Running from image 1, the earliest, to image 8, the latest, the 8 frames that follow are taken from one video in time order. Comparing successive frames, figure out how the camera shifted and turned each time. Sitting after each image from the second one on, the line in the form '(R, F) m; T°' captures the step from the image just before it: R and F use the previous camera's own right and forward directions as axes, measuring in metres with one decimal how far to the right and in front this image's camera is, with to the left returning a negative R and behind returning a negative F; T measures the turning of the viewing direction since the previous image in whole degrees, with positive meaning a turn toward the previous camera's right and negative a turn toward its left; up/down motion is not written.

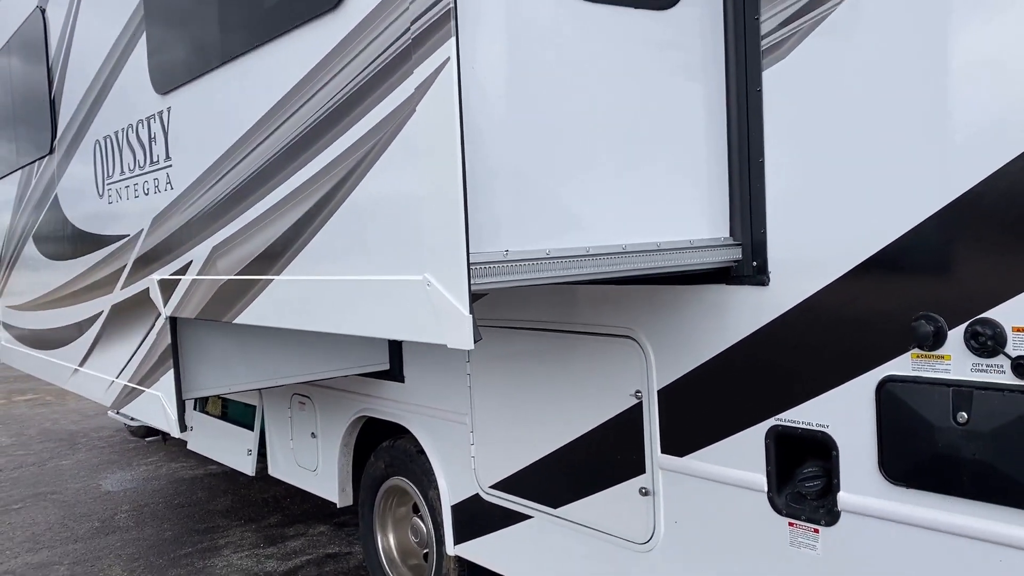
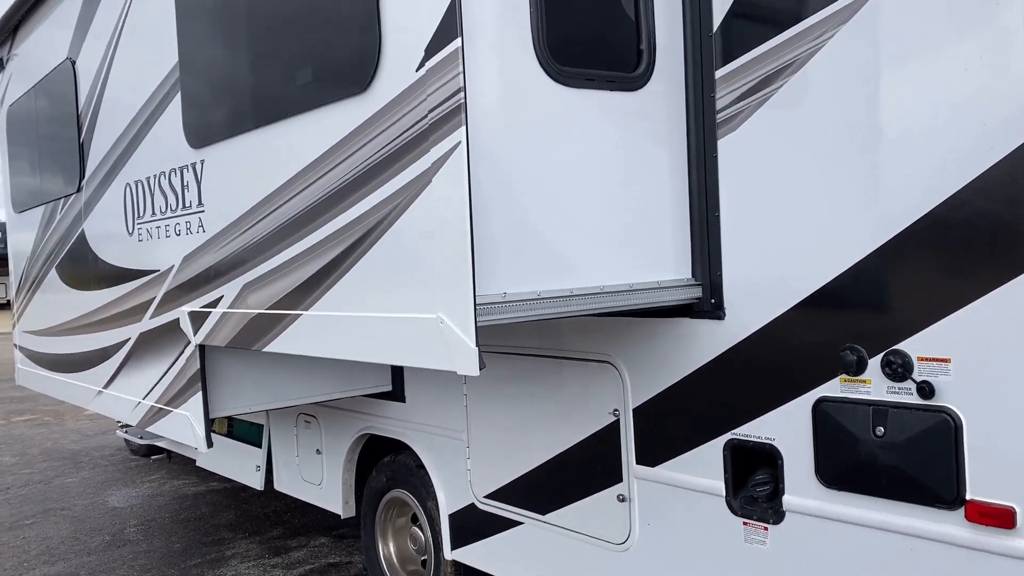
(0.0, -0.3) m; +1°
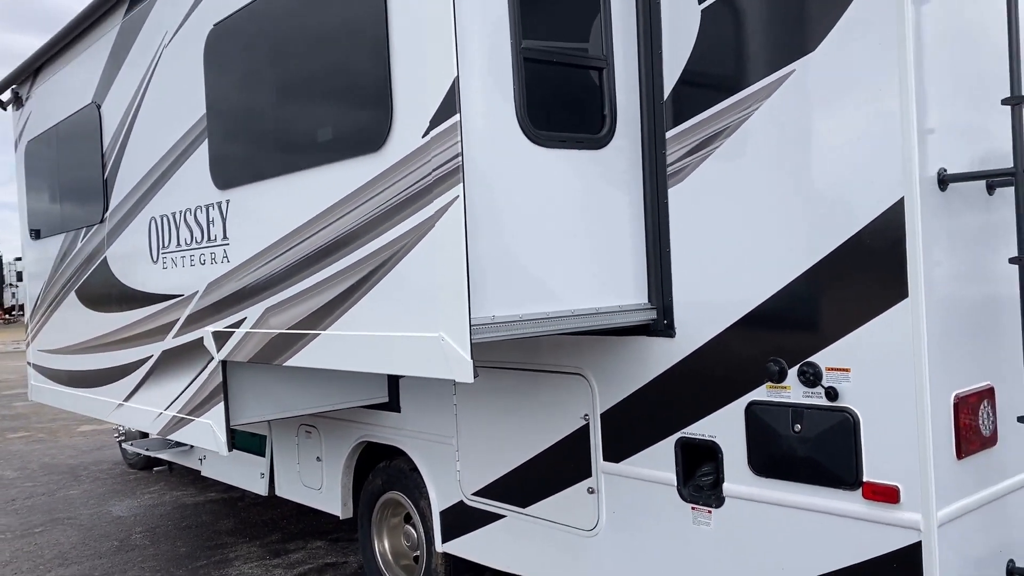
(0.0, -0.4) m; +1°
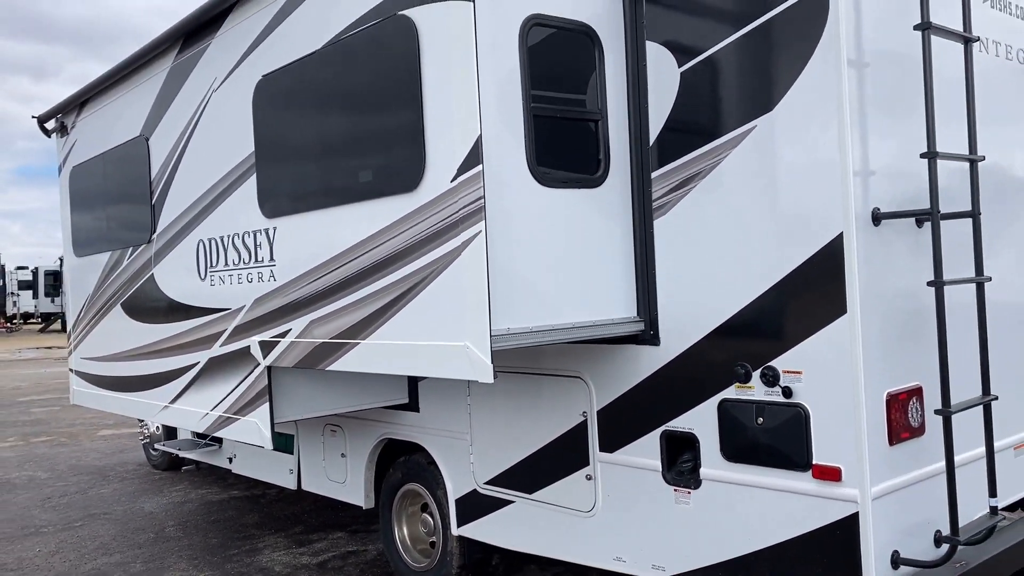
(-0.1, -0.5) m; 0°
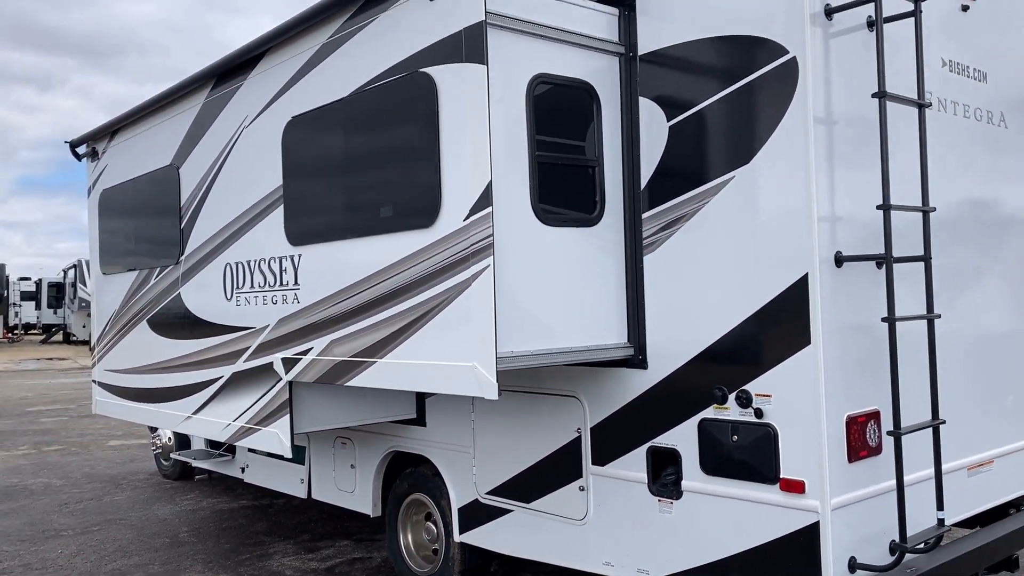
(0.0, -0.4) m; 0°
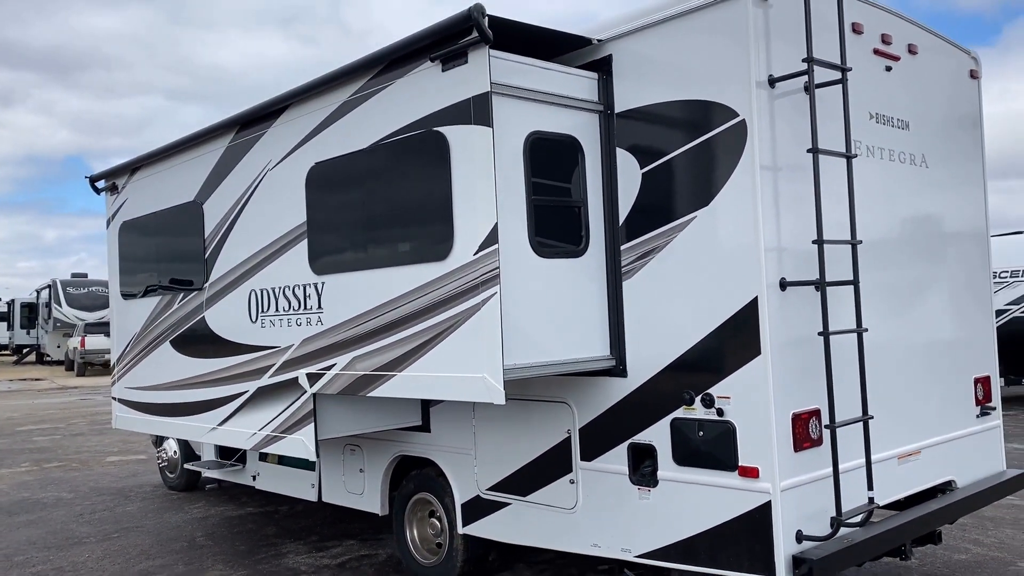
(-0.1, -0.6) m; +2°
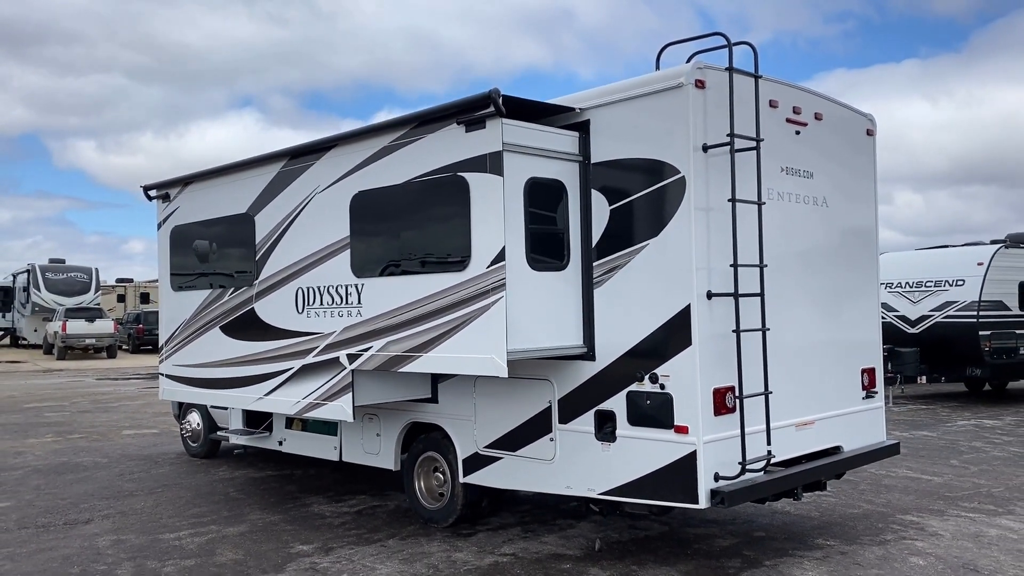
(-0.2, -1.4) m; +2°
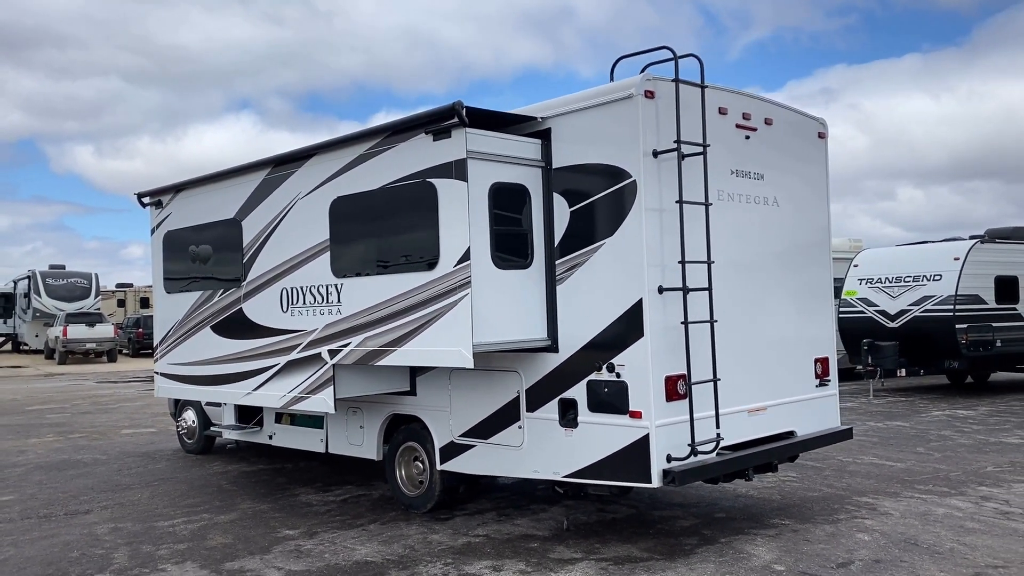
(+0.2, -0.4) m; 0°
